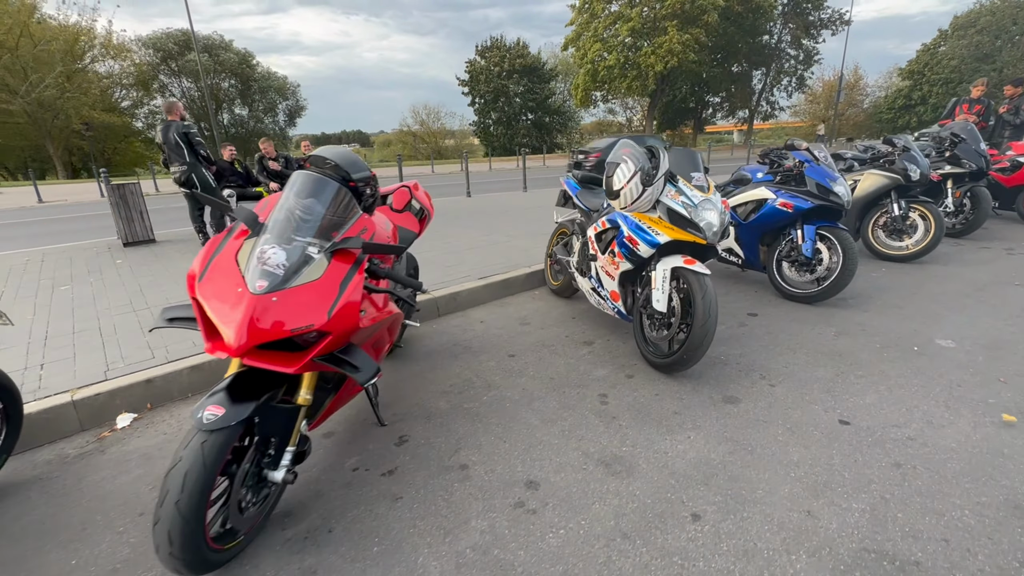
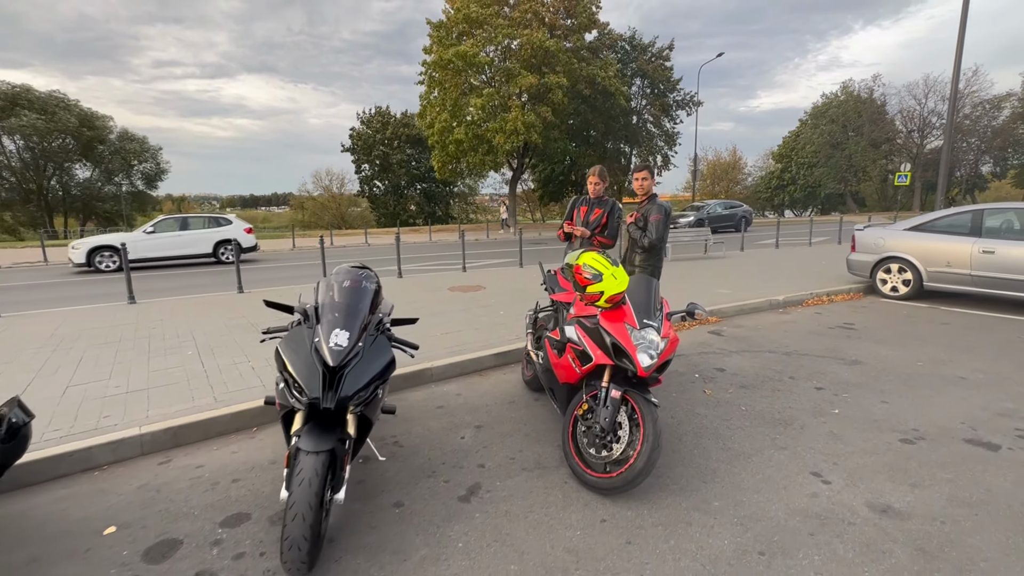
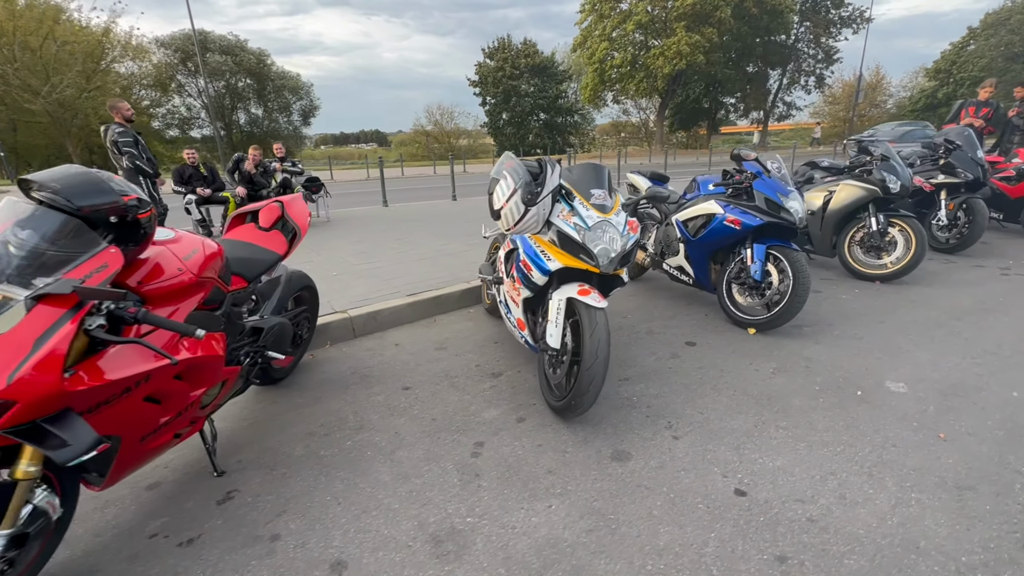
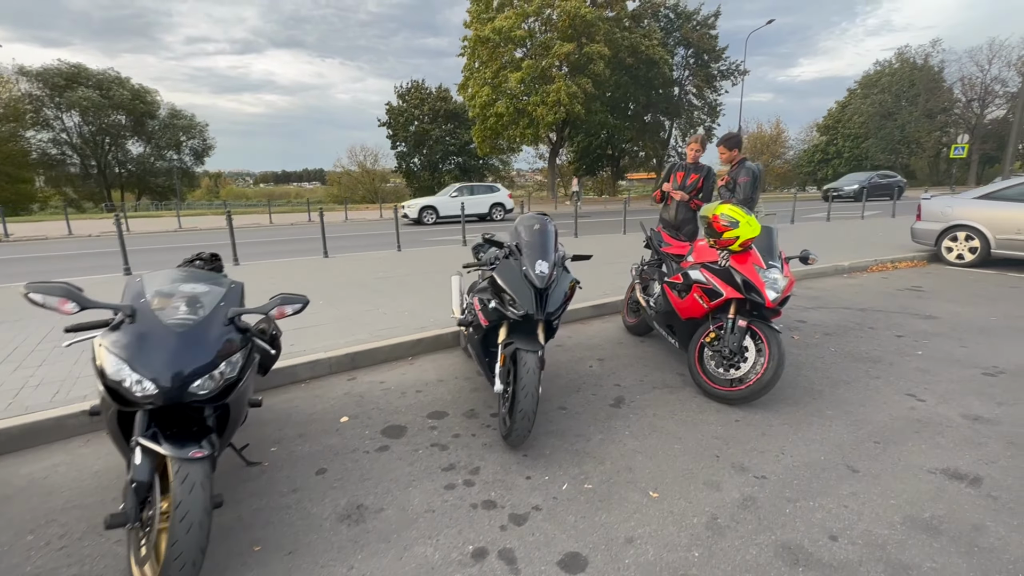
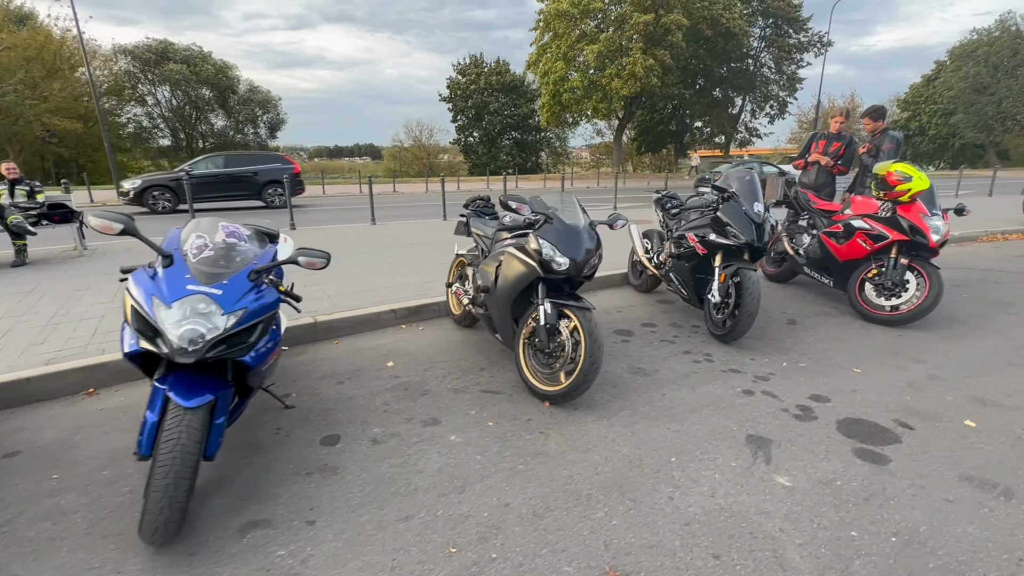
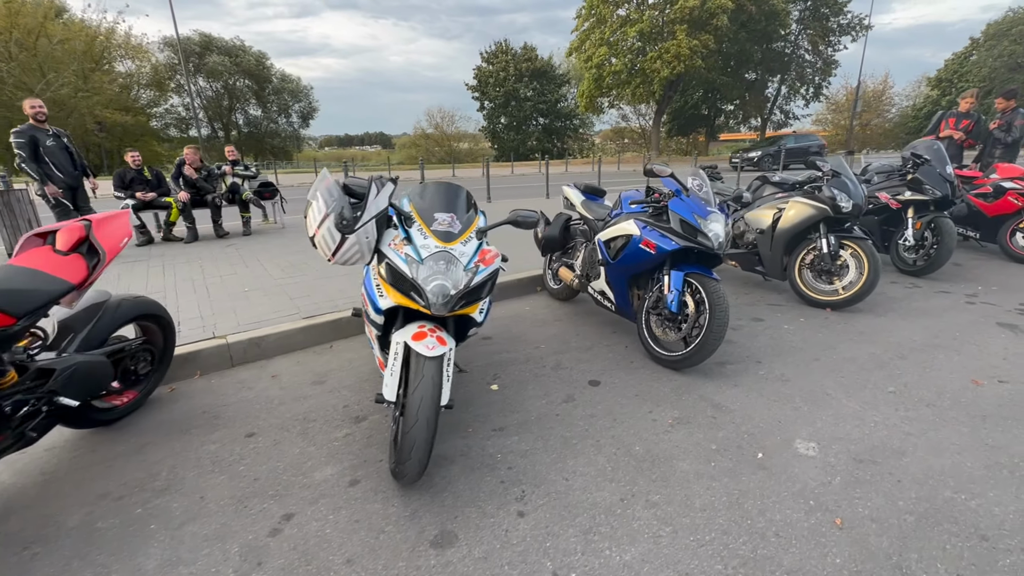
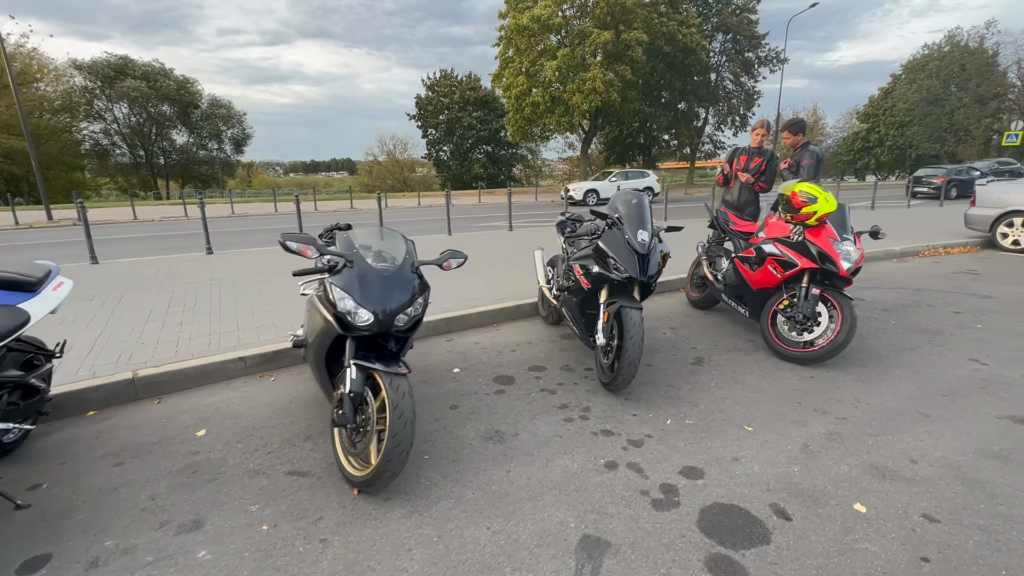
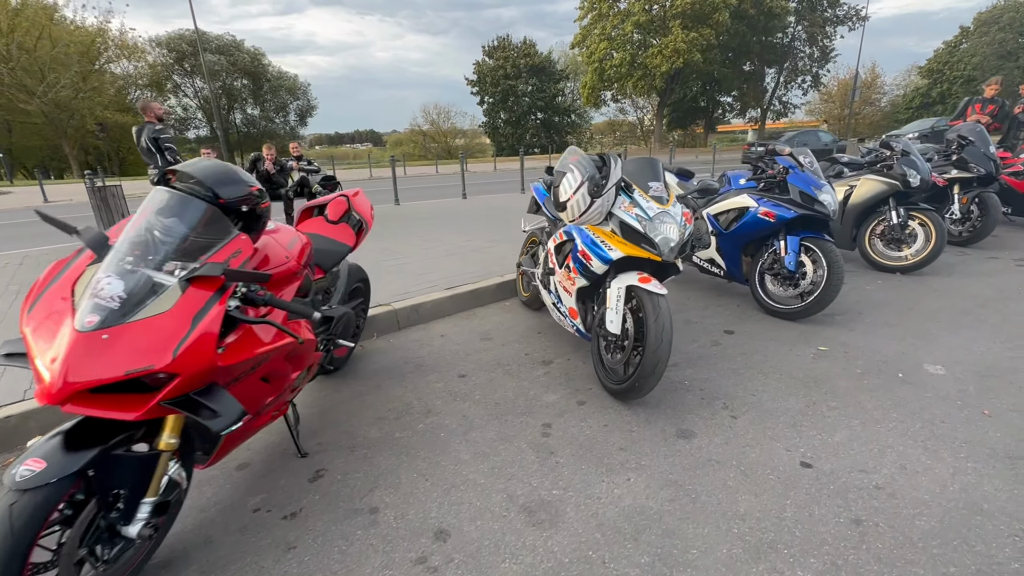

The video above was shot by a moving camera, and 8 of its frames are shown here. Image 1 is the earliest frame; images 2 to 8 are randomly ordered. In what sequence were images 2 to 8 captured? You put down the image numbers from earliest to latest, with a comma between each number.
8, 3, 6, 5, 7, 4, 2
